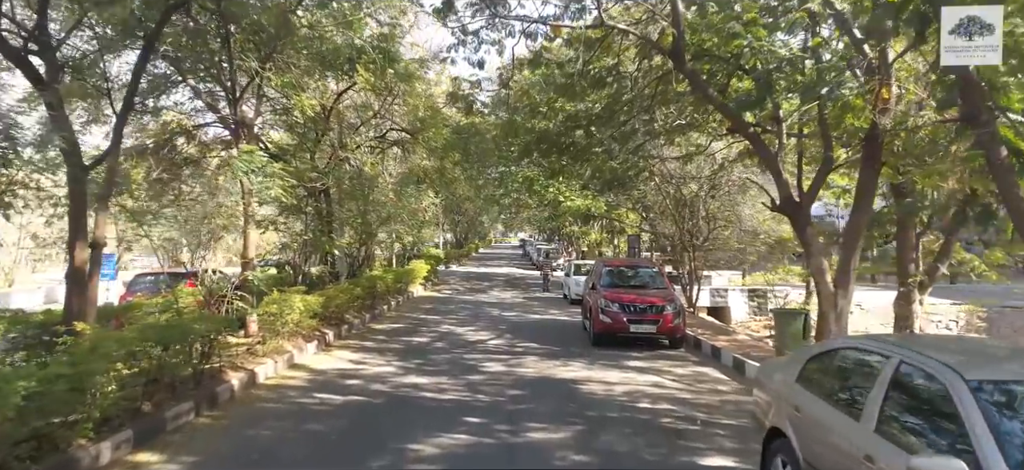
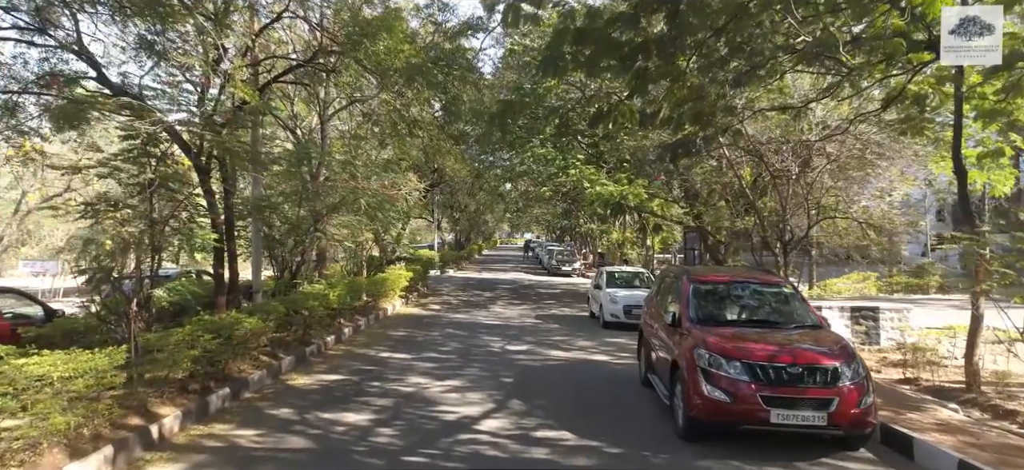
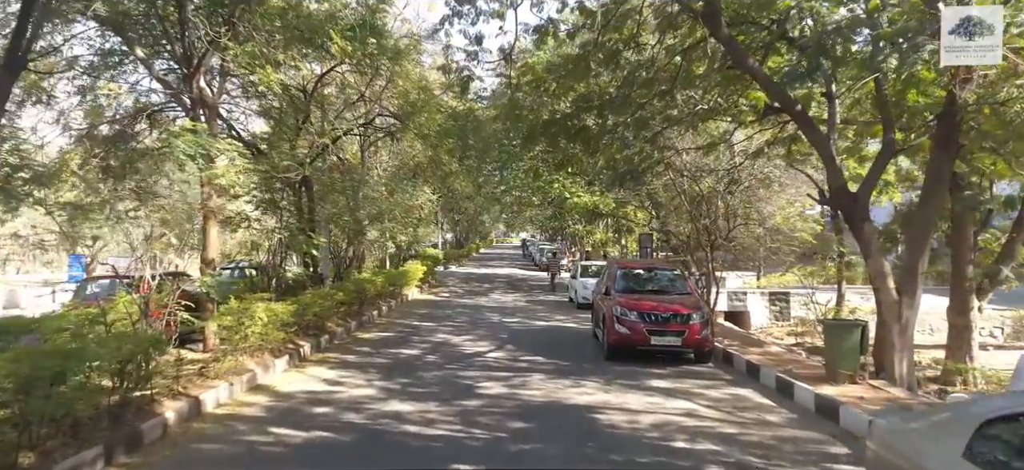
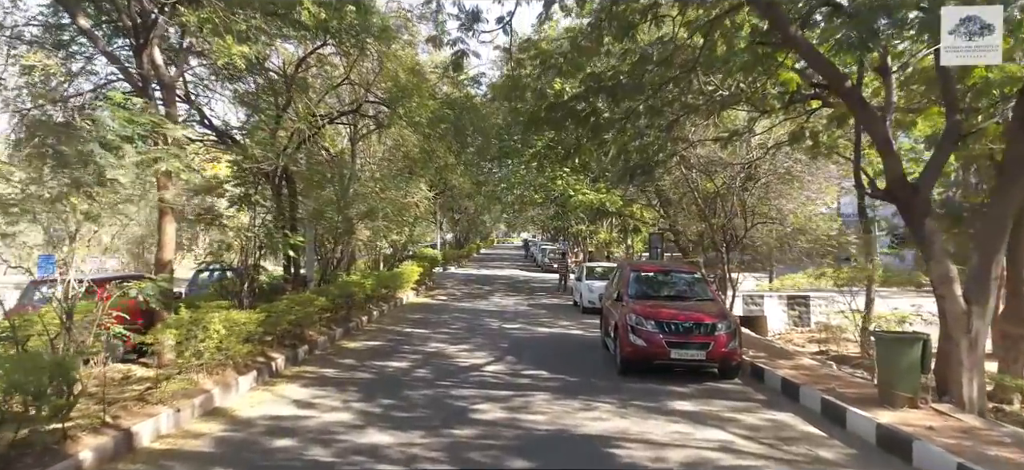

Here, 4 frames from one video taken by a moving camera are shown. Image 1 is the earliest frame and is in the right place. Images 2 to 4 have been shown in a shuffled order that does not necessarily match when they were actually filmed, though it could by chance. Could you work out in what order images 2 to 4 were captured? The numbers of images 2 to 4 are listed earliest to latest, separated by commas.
3, 4, 2
